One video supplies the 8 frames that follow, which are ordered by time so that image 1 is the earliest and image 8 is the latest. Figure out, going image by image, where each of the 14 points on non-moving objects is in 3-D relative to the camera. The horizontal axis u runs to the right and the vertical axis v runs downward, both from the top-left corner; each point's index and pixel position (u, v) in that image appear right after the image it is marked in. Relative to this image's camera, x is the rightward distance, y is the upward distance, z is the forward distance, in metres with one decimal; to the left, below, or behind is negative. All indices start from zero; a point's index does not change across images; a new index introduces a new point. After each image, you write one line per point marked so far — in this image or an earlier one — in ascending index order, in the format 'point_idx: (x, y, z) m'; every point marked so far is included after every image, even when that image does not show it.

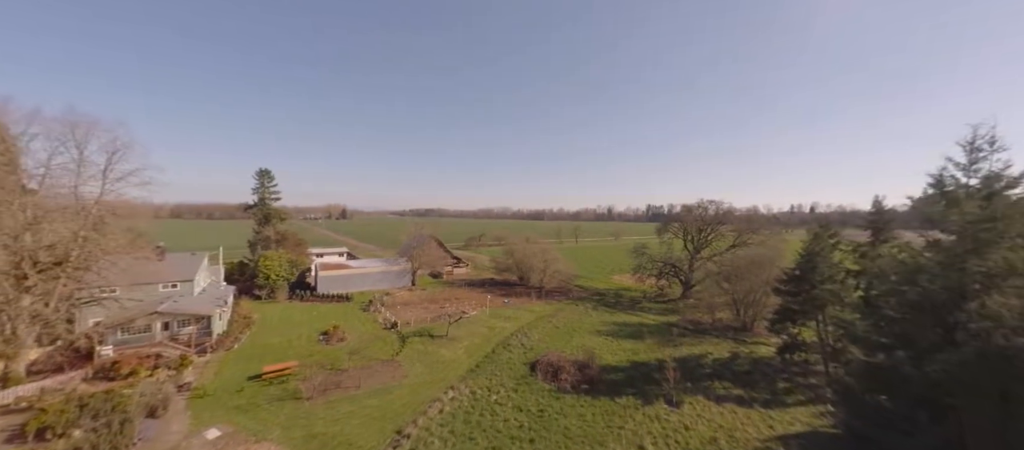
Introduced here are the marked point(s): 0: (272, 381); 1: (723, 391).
0: (-13.2, -8.5, +19.0) m
1: (+10.3, -8.1, +16.9) m
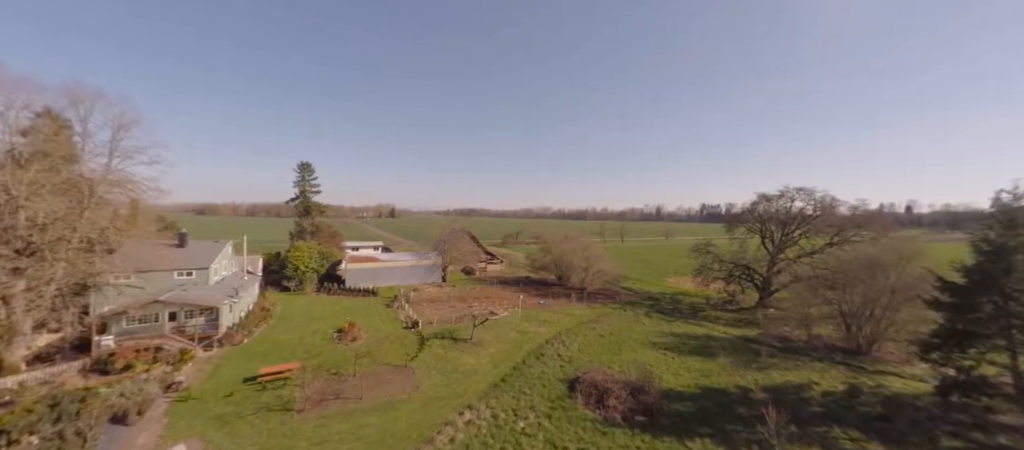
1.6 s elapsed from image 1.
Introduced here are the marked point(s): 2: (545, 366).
0: (-11.7, -7.6, +16.4) m
1: (+11.4, -7.4, +11.6) m
2: (+1.8, -7.5, +18.6) m
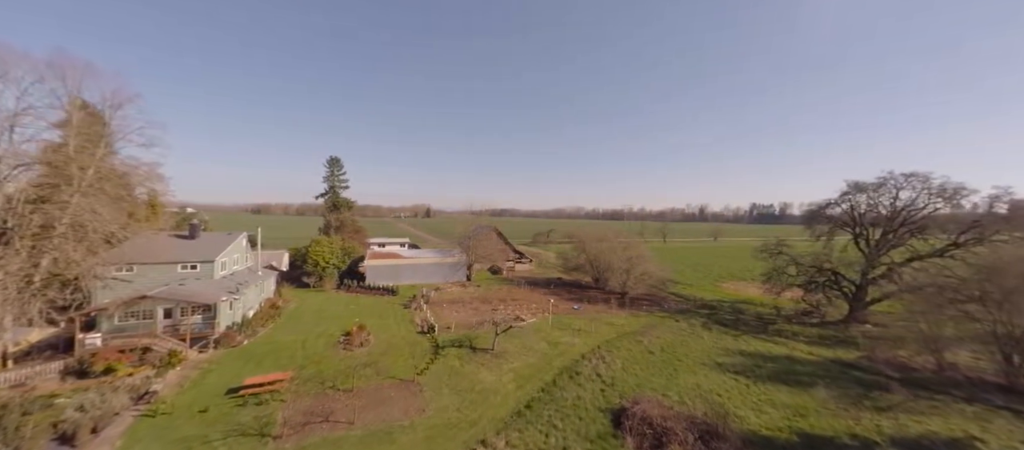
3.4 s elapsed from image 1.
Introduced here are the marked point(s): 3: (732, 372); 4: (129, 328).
0: (-10.6, -7.0, +13.9) m
1: (+12.0, -7.0, +7.1) m
2: (+3.0, -7.0, +14.8) m
3: (+10.1, -6.7, +15.9) m
4: (-20.2, -5.4, +18.3) m
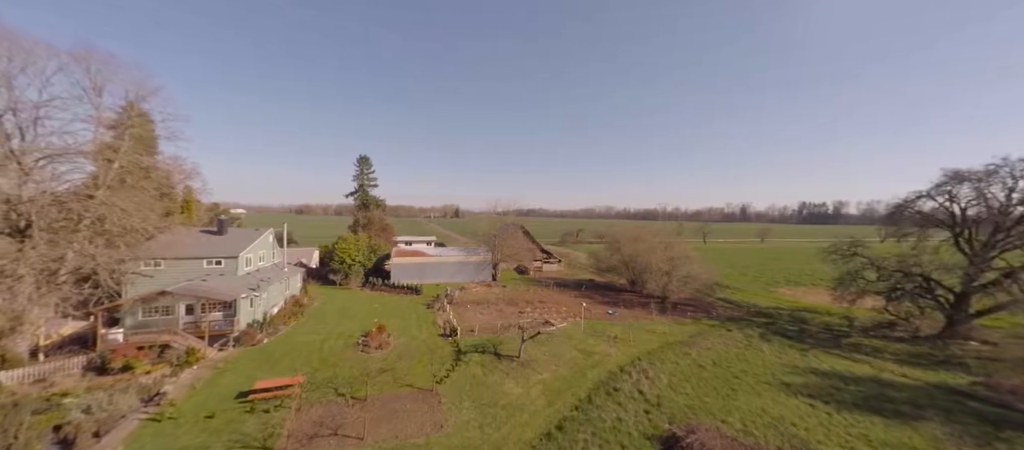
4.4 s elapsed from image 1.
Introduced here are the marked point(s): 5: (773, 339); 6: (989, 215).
0: (-9.6, -6.7, +12.9) m
1: (+12.4, -6.8, +4.3) m
2: (+4.0, -6.8, +12.8) m
3: (+11.3, -6.5, +13.2) m
4: (-18.8, -5.1, +18.0) m
5: (+13.8, -6.0, +18.3) m
6: (+23.9, +0.5, +17.3) m
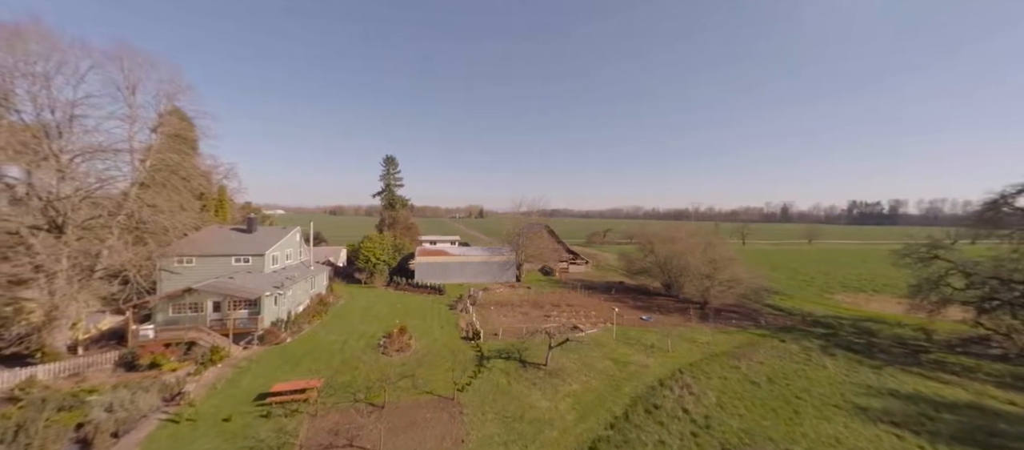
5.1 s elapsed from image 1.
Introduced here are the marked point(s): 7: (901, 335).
0: (-8.6, -6.6, +12.4) m
1: (+12.7, -6.7, +2.2) m
2: (+5.0, -6.7, +11.3) m
3: (+12.2, -6.4, +11.2) m
4: (-17.4, -5.0, +18.2) m
5: (+15.1, -5.9, +16.1) m
6: (+25.1, +0.6, +14.4) m
7: (+20.5, -5.8, +18.2) m
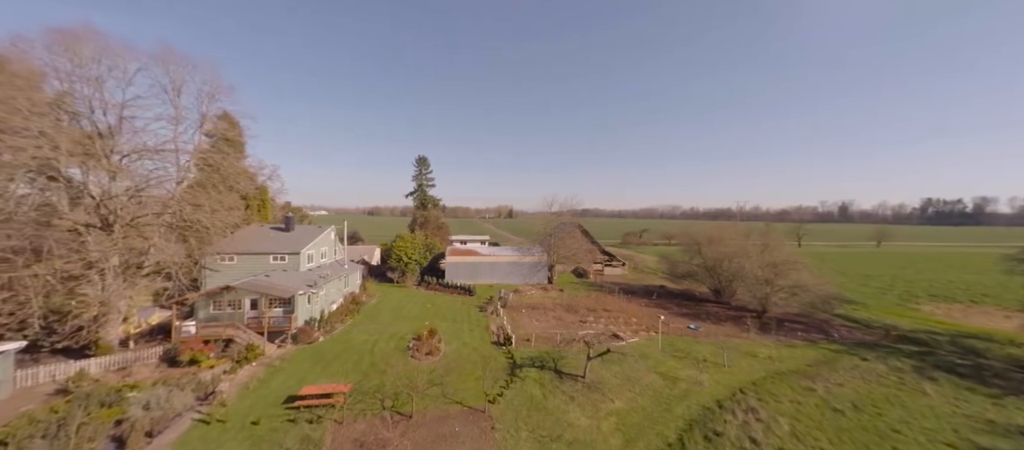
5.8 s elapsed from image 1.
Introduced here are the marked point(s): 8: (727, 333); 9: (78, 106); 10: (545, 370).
0: (-7.3, -6.6, +12.0) m
1: (+13.0, -6.6, -0.1) m
2: (+6.1, -6.7, +9.6) m
3: (+13.3, -6.4, +8.9) m
4: (-15.6, -4.9, +18.5) m
5: (+16.5, -5.9, +13.5) m
6: (+26.4, +0.6, +10.9) m
7: (+22.1, -5.7, +15.1) m
8: (+11.6, -5.8, +18.6) m
9: (-18.8, +5.1, +15.0) m
10: (+1.5, -6.4, +15.3) m
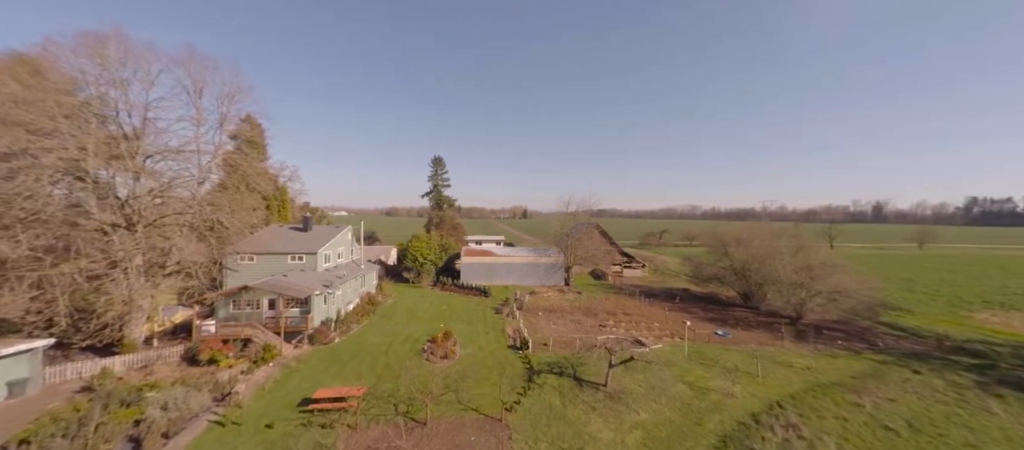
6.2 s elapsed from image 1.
0: (-6.7, -6.6, +11.7) m
1: (+13.0, -6.6, -1.3) m
2: (+6.5, -6.7, +8.8) m
3: (+13.7, -6.4, +7.7) m
4: (-14.7, -4.9, +18.7) m
5: (+17.2, -5.9, +12.1) m
6: (+26.9, +0.6, +9.1) m
7: (+22.9, -5.8, +13.5) m
8: (+12.5, -5.8, +17.5) m
9: (-18.1, +5.1, +15.3) m
10: (+2.3, -6.4, +14.7) m
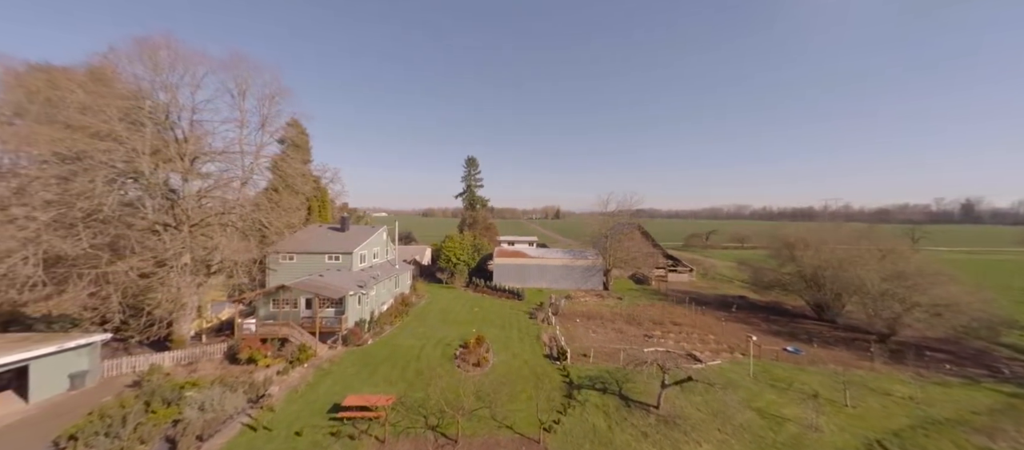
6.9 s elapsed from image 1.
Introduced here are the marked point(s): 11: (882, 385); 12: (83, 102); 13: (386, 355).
0: (-5.5, -6.6, +11.2) m
1: (+12.8, -6.6, -3.7) m
2: (+7.4, -6.7, +6.9) m
3: (+14.4, -6.4, +5.1) m
4: (-12.7, -4.9, +18.9) m
5: (+18.4, -5.9, +9.2) m
6: (+27.7, +0.6, +5.2) m
7: (+24.1, -5.8, +9.9) m
8: (+14.2, -5.8, +14.9) m
9: (-16.4, +5.2, +15.8) m
10: (+3.8, -6.4, +13.2) m
11: (+13.6, -5.9, +12.8) m
12: (-18.0, +5.1, +14.4) m
13: (-6.2, -6.5, +17.1) m
